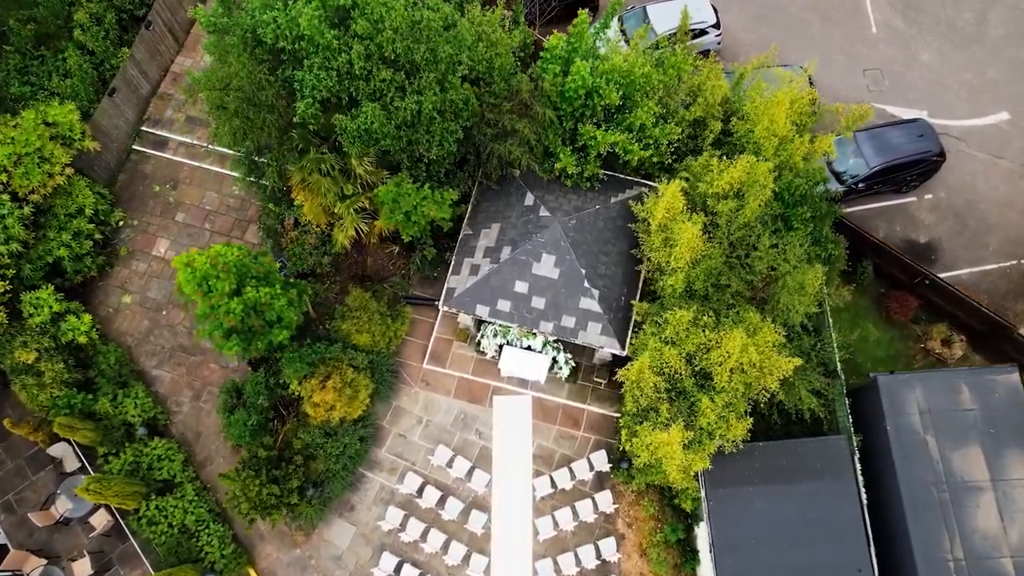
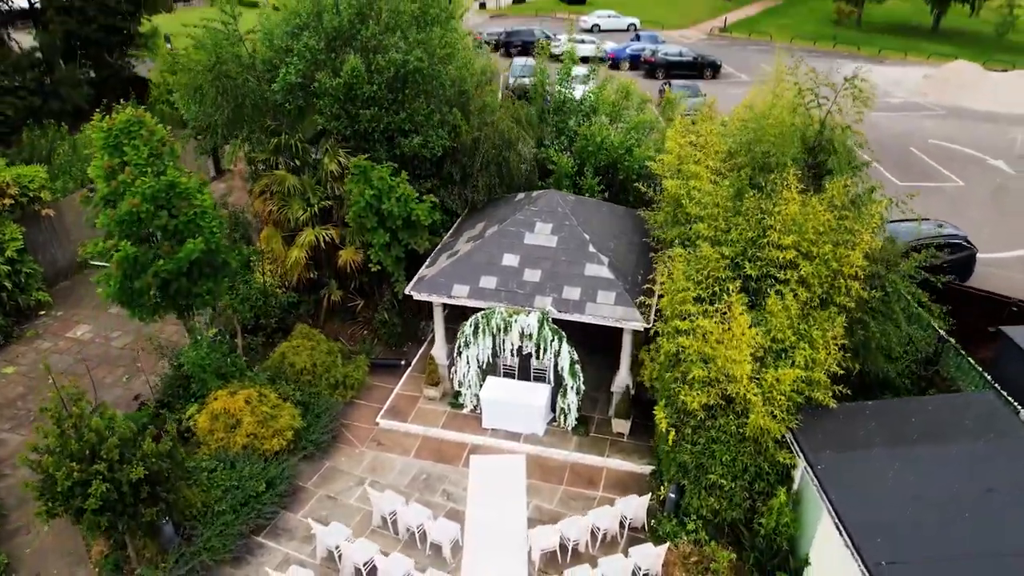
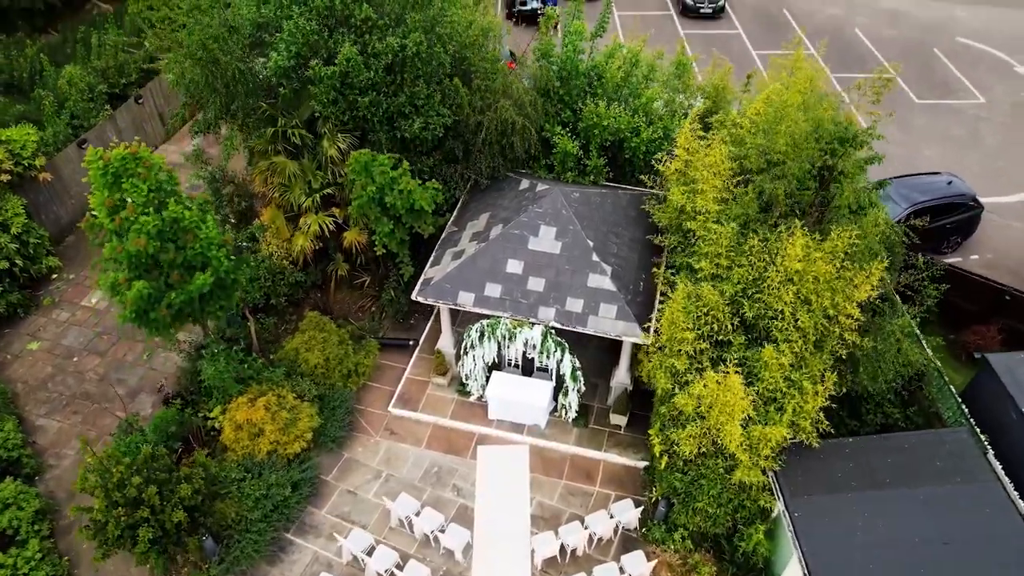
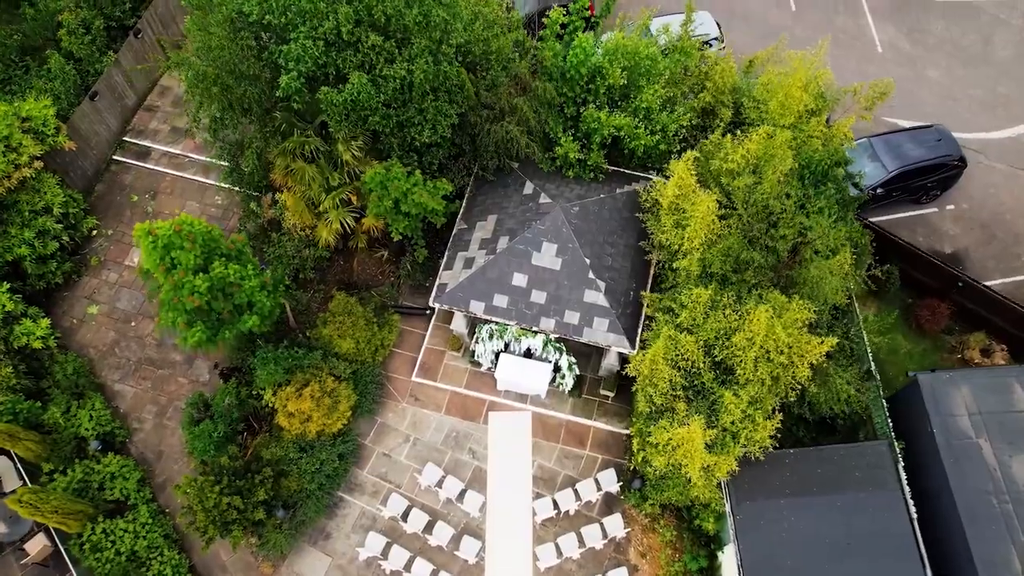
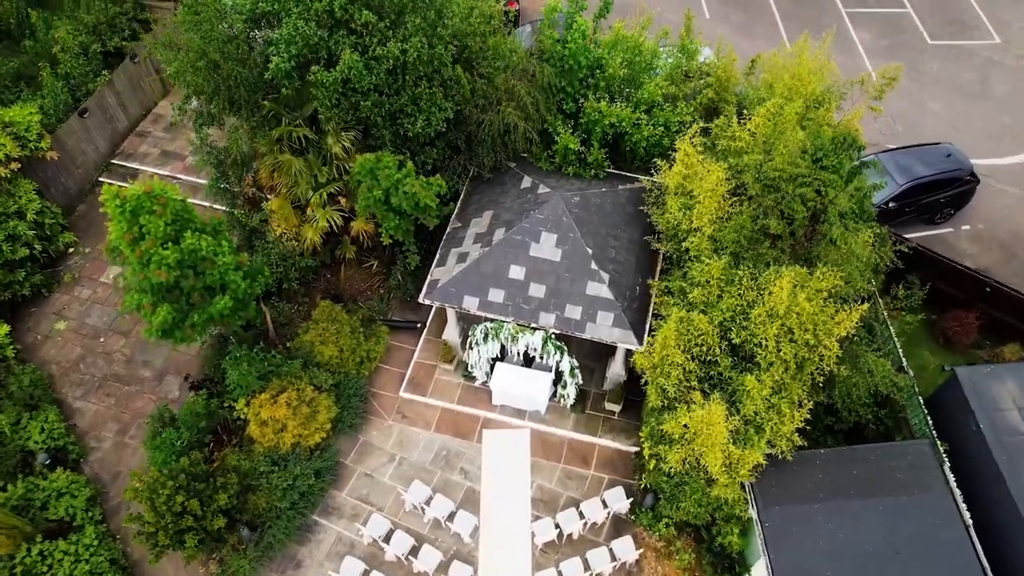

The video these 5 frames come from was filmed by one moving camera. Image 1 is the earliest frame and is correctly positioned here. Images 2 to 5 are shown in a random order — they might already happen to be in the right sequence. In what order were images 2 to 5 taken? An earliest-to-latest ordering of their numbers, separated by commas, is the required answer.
4, 5, 3, 2
